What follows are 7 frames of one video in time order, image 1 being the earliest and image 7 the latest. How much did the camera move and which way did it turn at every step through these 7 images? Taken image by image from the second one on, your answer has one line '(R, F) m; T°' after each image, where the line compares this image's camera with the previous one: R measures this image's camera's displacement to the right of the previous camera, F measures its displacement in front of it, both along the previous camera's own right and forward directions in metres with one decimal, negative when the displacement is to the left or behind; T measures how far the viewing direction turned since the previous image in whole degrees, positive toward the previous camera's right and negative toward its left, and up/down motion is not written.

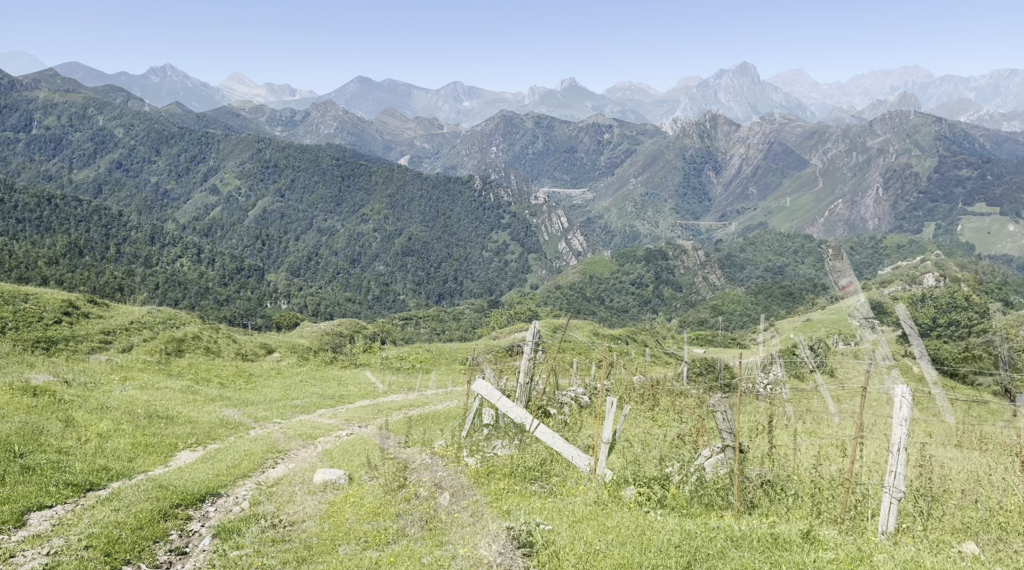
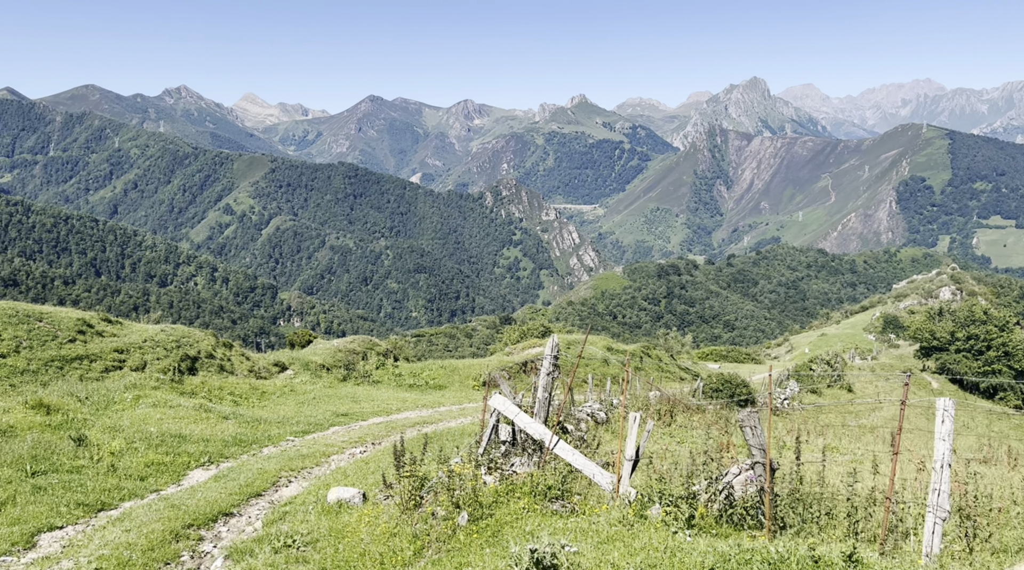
(-0.1, +0.3) m; -1°
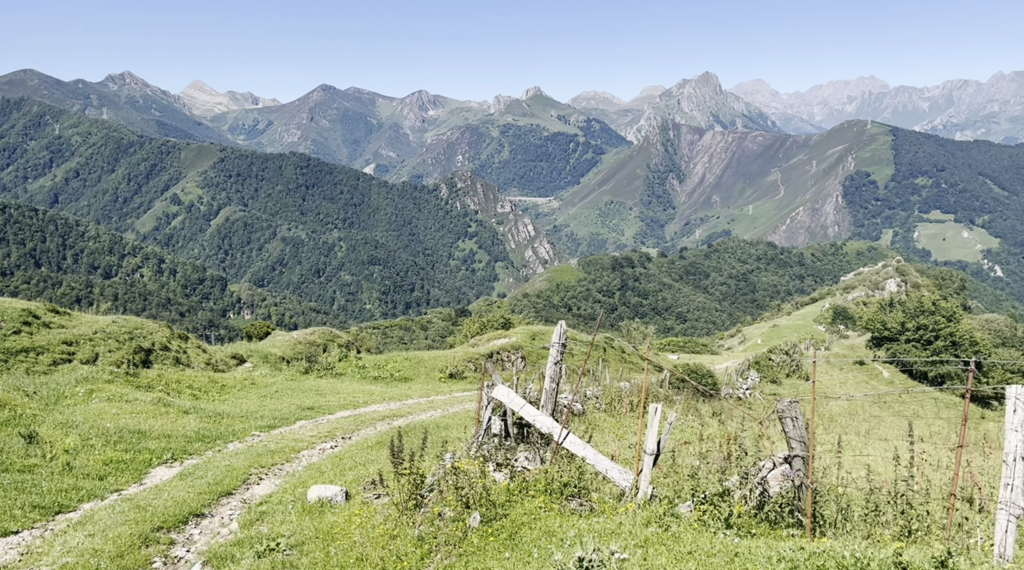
(-0.7, +0.9) m; +3°
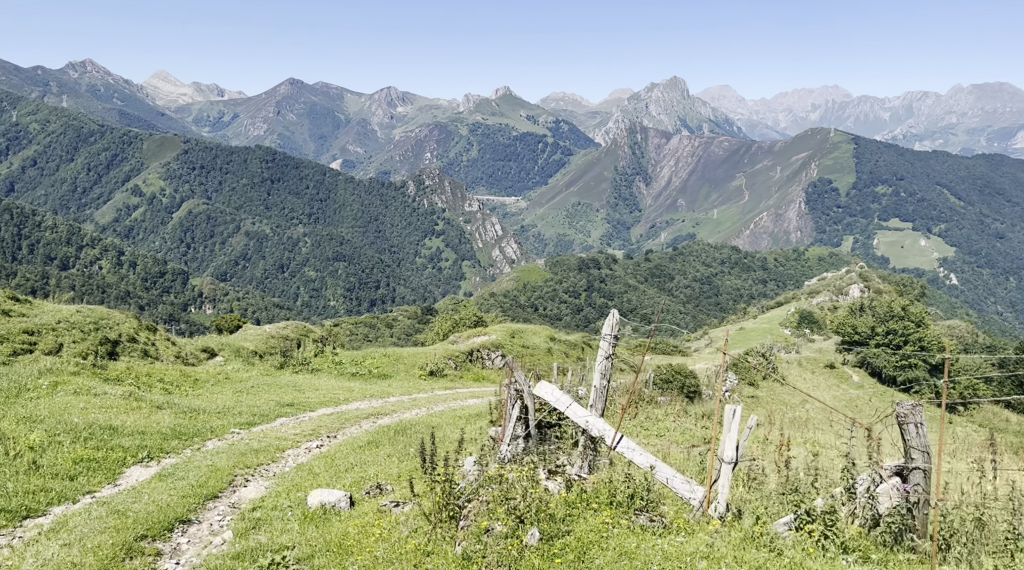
(-1.0, +1.4) m; +2°
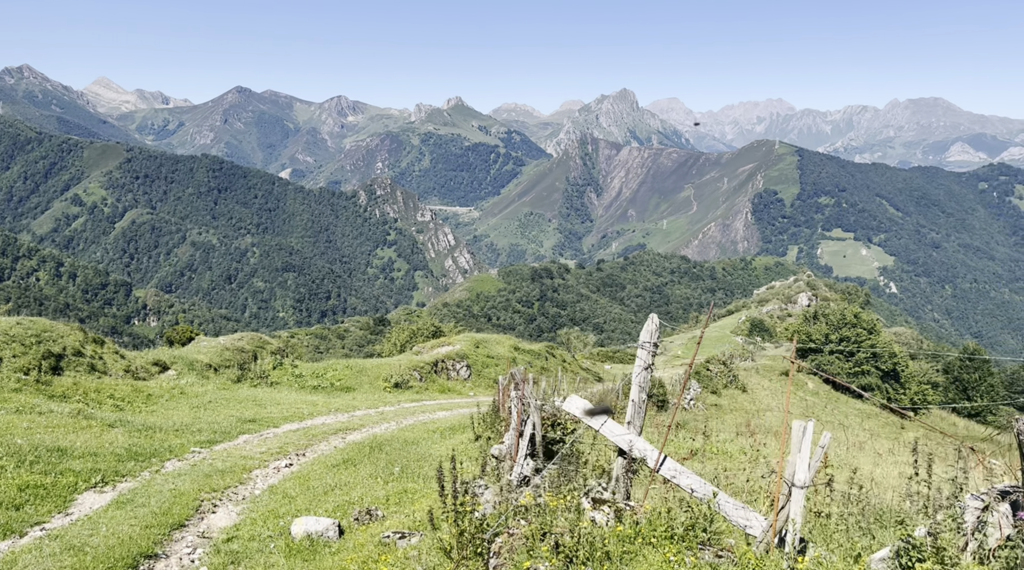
(-0.8, +1.3) m; +3°
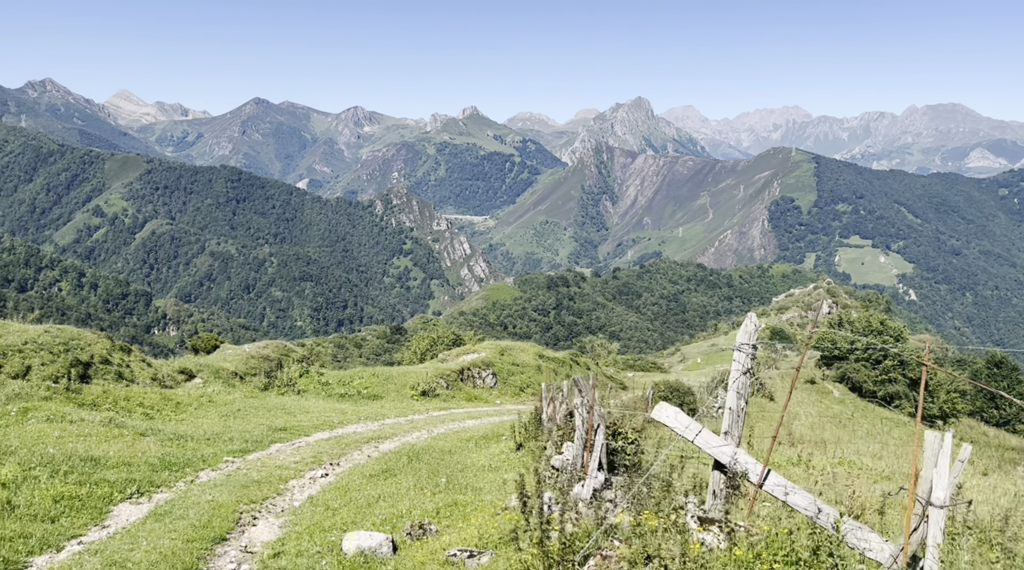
(-0.7, +0.7) m; -1°
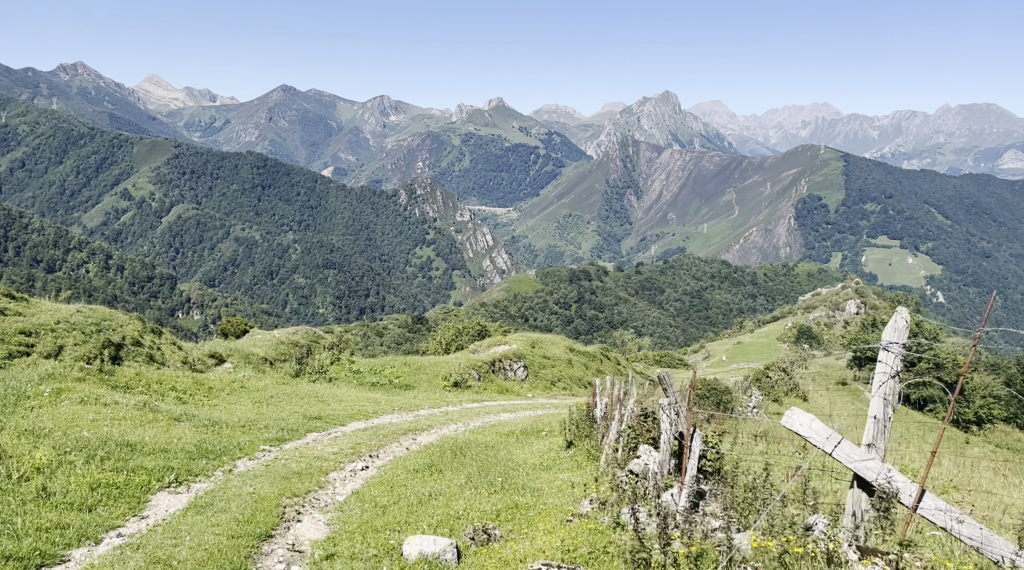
(-0.8, +1.0) m; -1°
